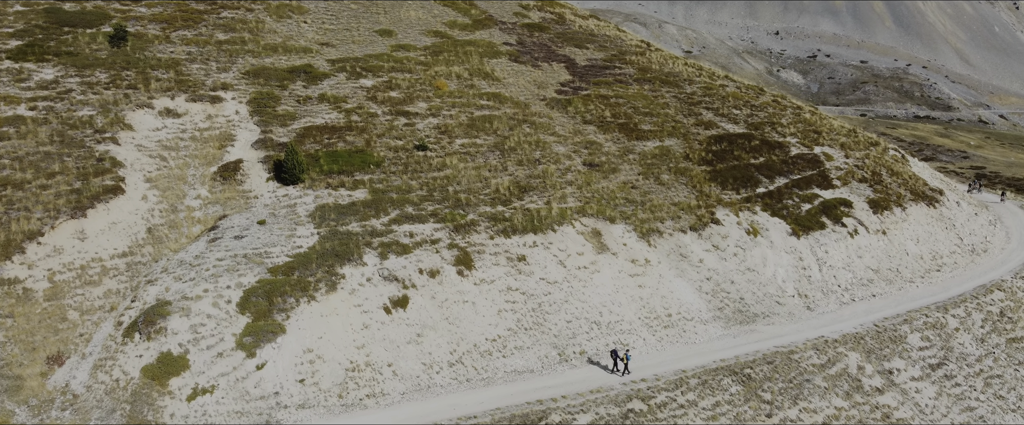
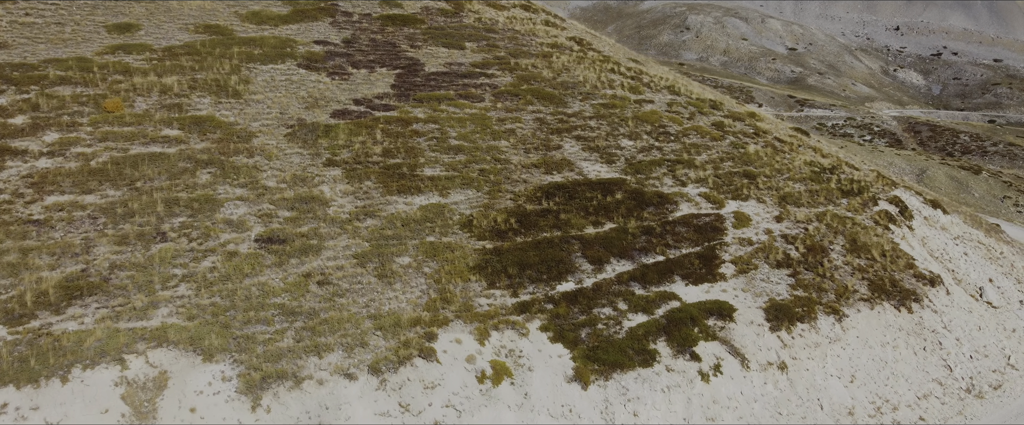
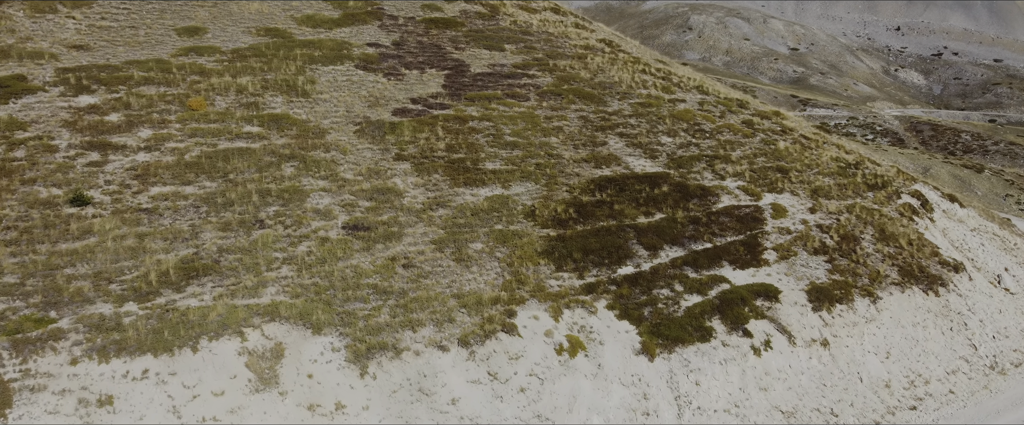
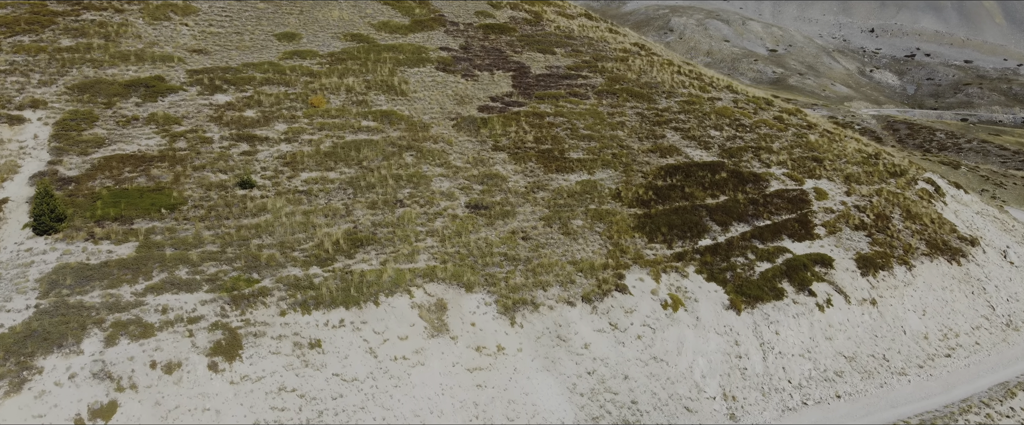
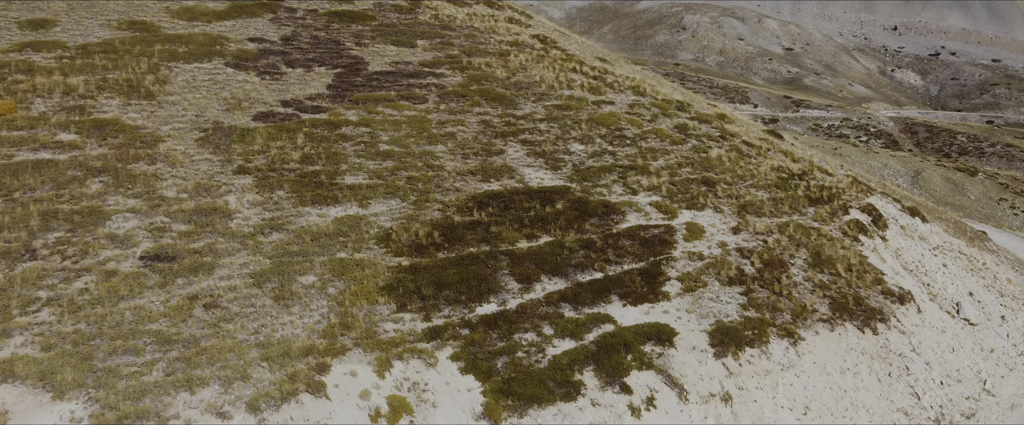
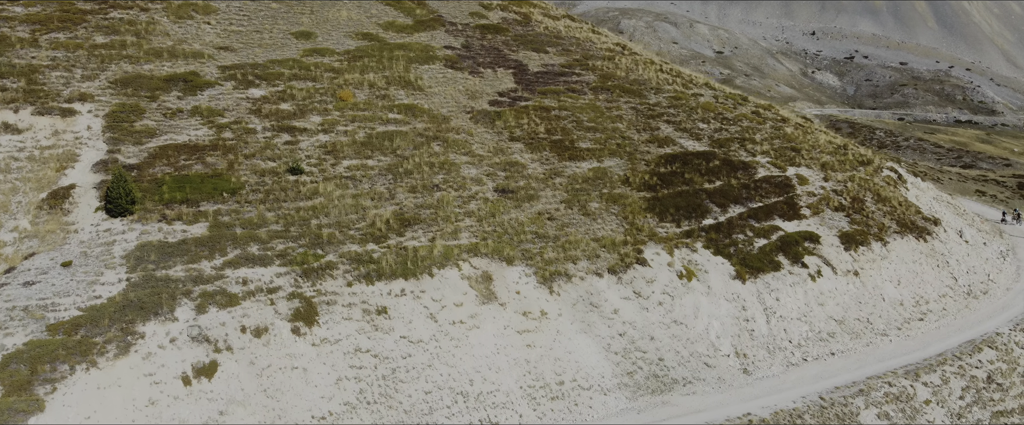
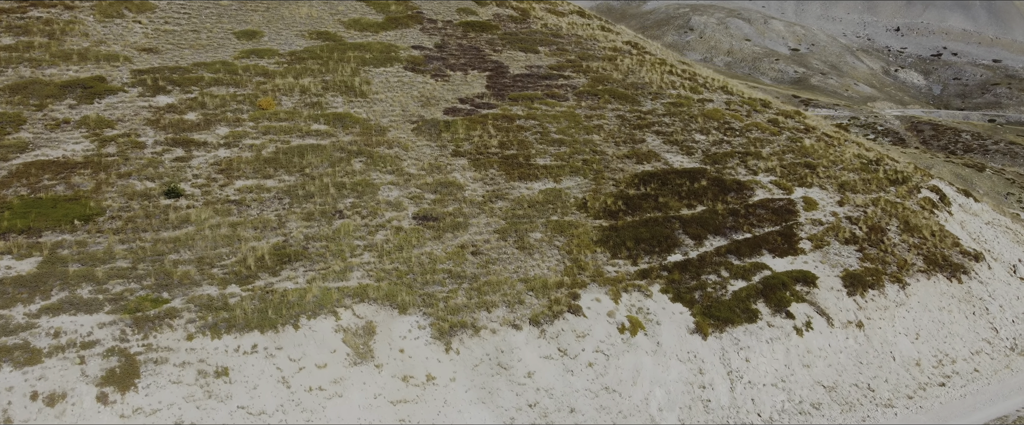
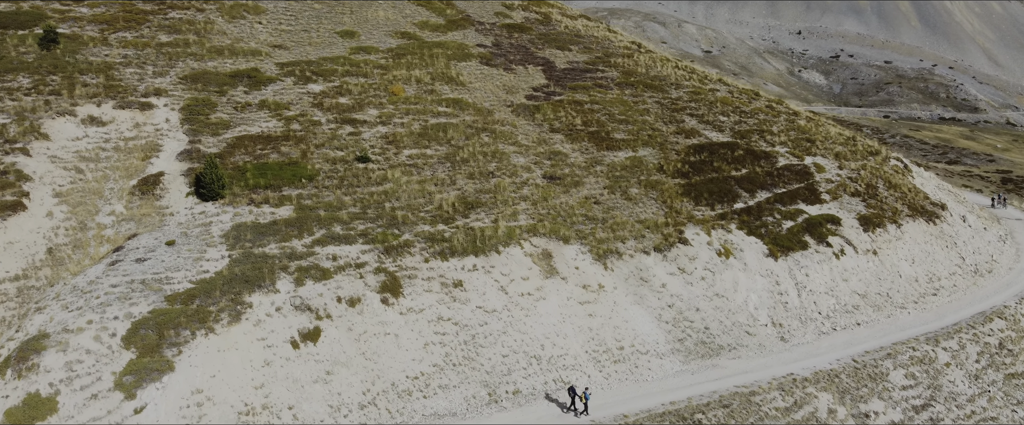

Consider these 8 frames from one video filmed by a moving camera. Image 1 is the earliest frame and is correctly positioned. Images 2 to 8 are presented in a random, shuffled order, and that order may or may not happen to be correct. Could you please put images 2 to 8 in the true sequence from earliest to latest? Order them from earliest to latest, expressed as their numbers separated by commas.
8, 6, 4, 7, 3, 2, 5
